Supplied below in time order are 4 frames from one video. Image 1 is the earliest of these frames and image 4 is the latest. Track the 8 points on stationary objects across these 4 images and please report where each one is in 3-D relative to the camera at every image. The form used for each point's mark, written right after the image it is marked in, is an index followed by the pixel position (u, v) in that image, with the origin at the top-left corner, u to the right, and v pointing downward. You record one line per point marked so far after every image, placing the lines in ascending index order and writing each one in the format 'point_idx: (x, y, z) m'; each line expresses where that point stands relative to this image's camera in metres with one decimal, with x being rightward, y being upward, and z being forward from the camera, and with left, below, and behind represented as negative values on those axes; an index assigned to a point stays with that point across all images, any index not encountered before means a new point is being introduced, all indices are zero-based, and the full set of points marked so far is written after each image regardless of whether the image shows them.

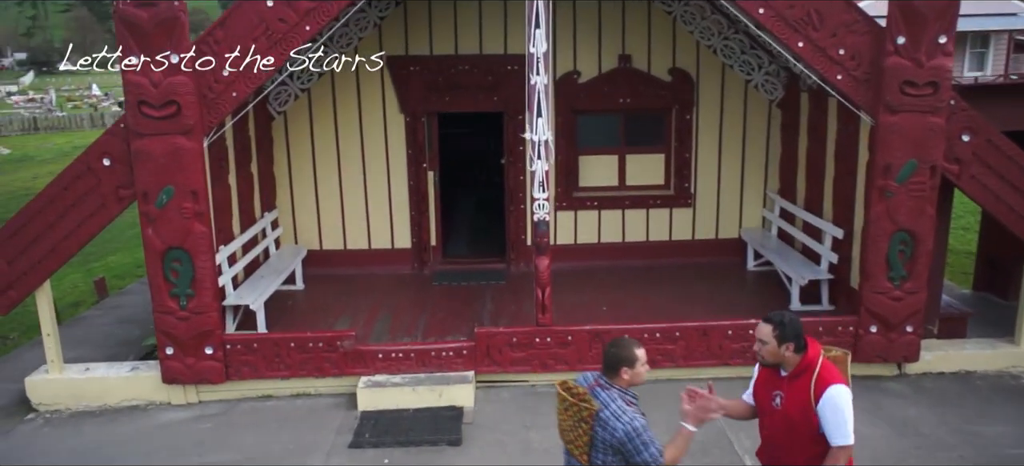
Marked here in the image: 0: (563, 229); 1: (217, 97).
0: (+0.5, 0.0, +7.2) m
1: (-1.8, +0.8, +4.8) m
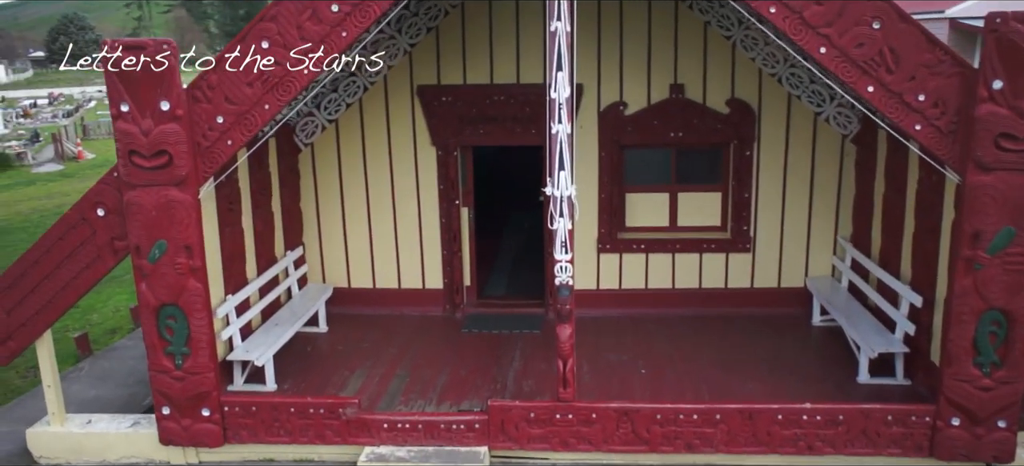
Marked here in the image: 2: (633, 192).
0: (+0.8, -0.3, +6.6) m
1: (-1.7, +0.5, +4.4) m
2: (+1.0, +0.3, +6.5) m
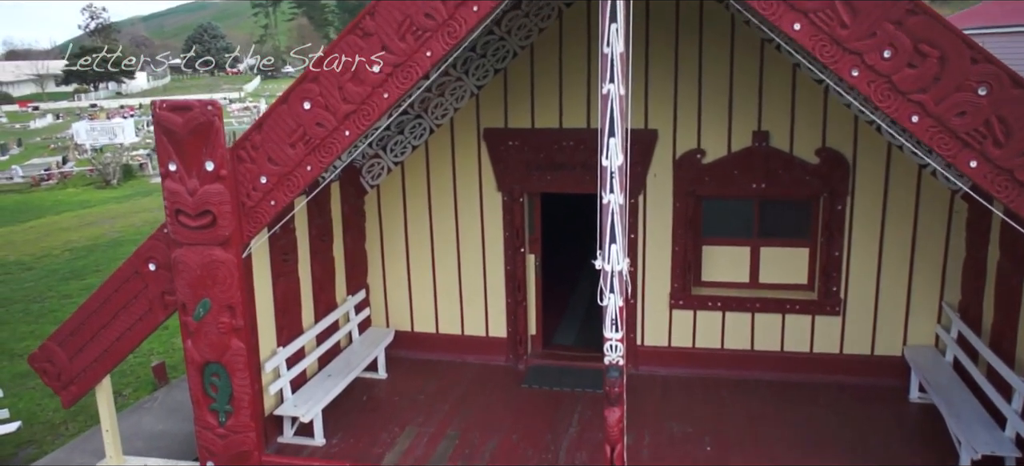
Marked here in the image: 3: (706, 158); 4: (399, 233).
0: (+1.3, -0.8, +6.1) m
1: (-1.4, +0.2, +4.3) m
2: (+1.5, -0.1, +6.0) m
3: (+1.4, +0.6, +5.8) m
4: (-0.9, 0.0, +6.5) m
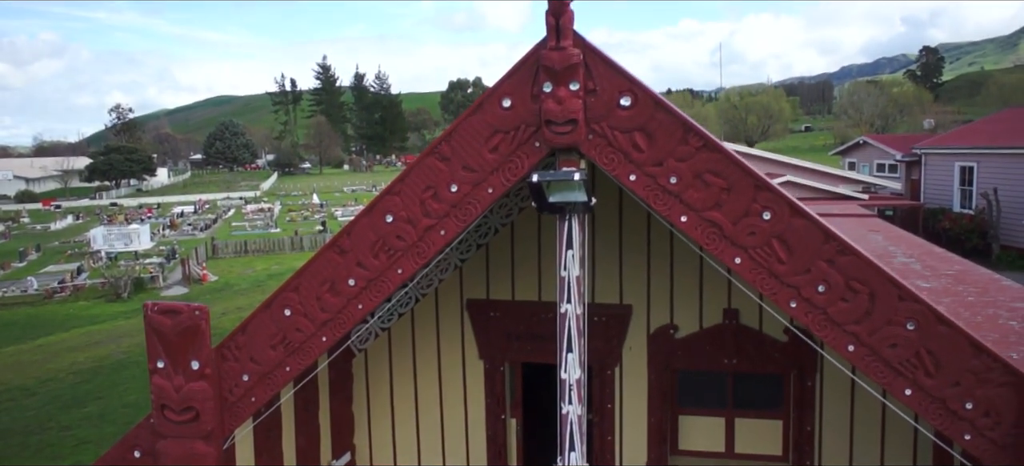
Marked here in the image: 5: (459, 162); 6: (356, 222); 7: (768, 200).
0: (+1.2, -2.1, +6.2) m
1: (-1.6, -1.0, +4.5) m
2: (+1.4, -1.4, +6.1) m
3: (+1.3, -0.8, +6.0) m
4: (-1.1, -1.4, +6.7) m
5: (-0.3, +0.4, +4.0) m
6: (-0.8, +0.1, +4.2) m
7: (+1.2, +0.2, +3.7) m
